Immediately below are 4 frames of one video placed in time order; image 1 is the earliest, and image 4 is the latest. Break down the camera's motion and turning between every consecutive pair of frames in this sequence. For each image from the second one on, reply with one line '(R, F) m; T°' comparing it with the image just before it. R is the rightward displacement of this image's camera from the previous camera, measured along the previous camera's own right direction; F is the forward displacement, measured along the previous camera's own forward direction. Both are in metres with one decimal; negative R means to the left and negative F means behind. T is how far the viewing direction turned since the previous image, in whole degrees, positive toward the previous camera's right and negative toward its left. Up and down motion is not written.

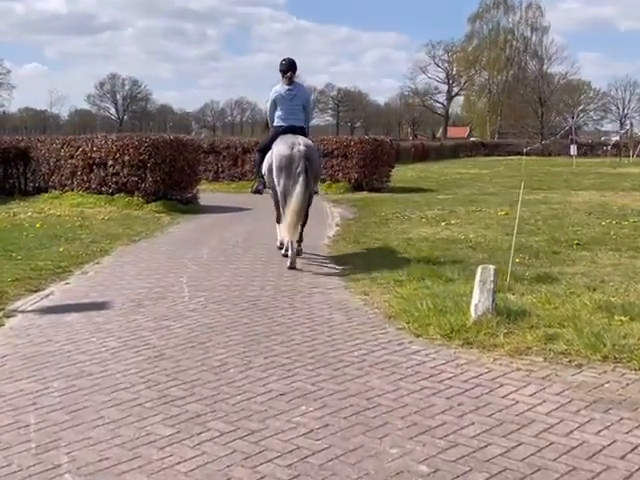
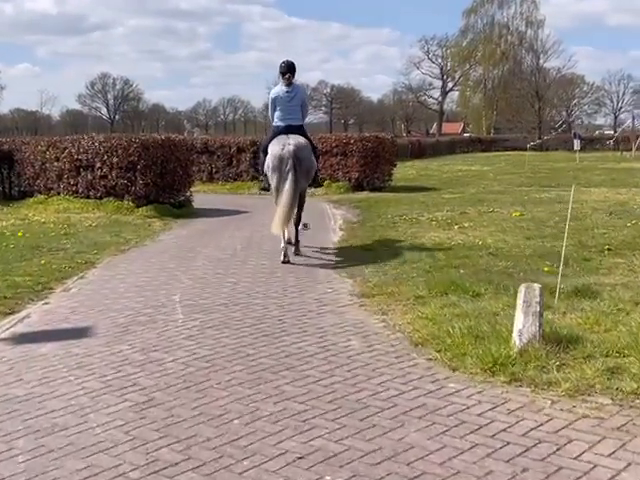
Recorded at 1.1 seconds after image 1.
(-0.2, +1.0) m; 0°
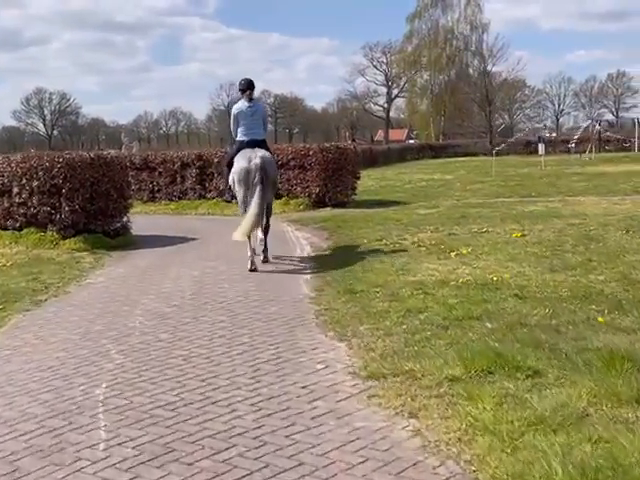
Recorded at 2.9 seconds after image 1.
(-0.3, +2.4) m; +4°
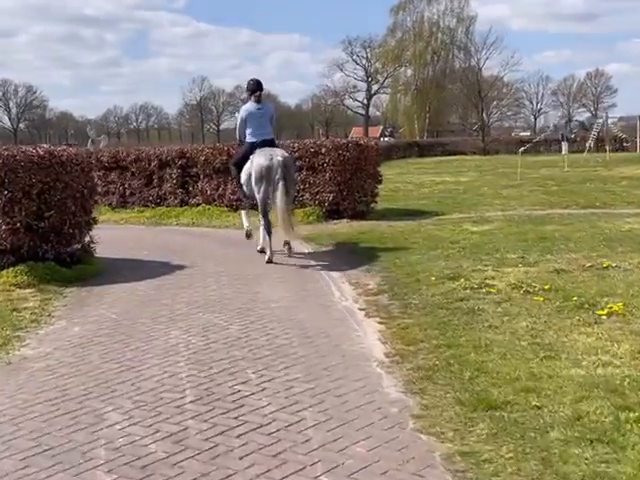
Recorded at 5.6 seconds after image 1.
(-0.9, +4.0) m; +2°
